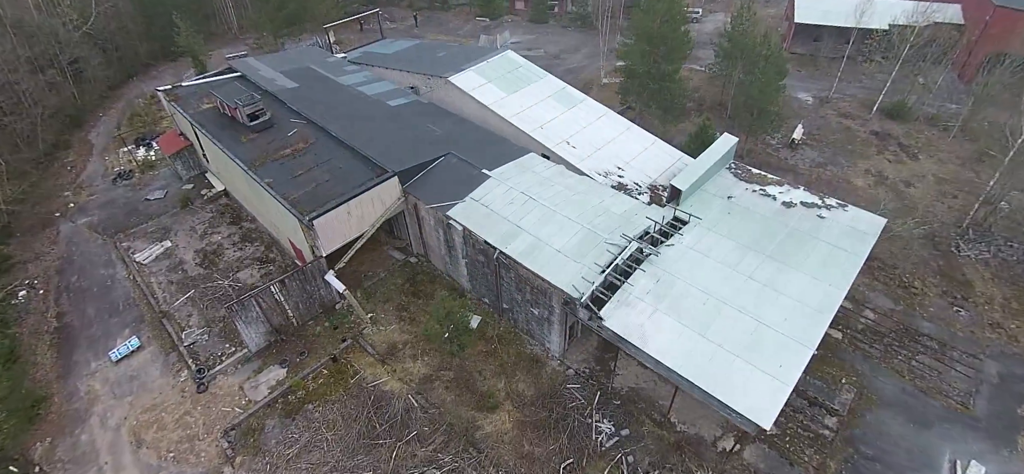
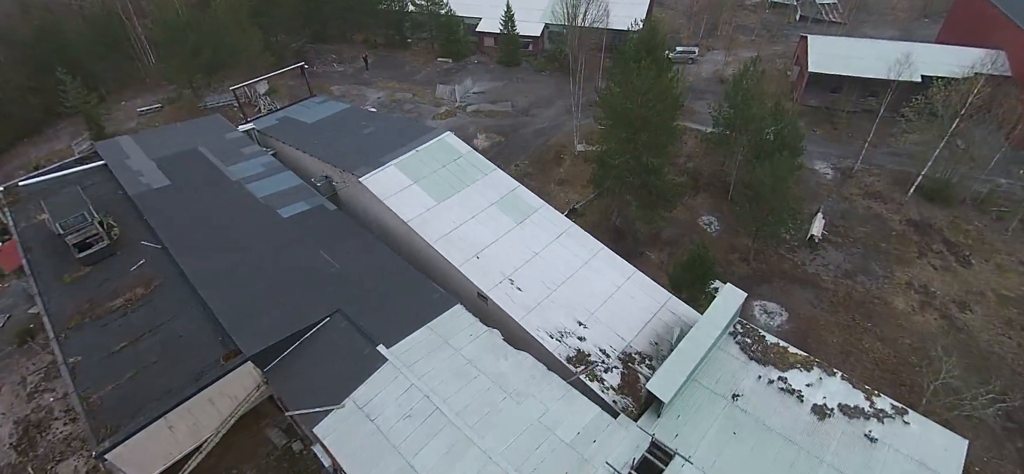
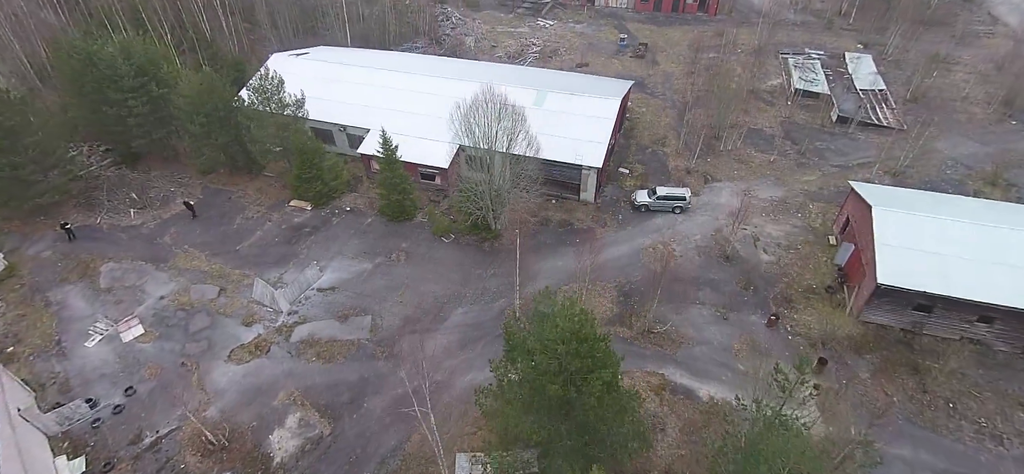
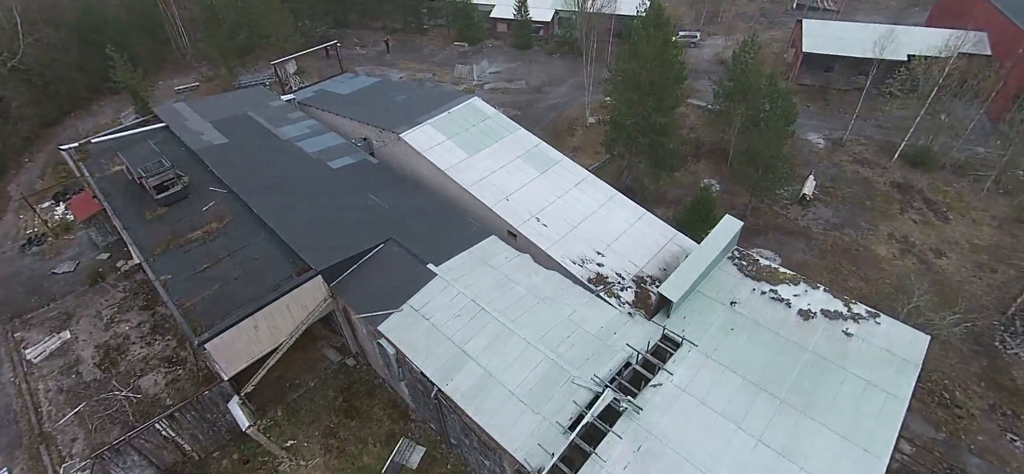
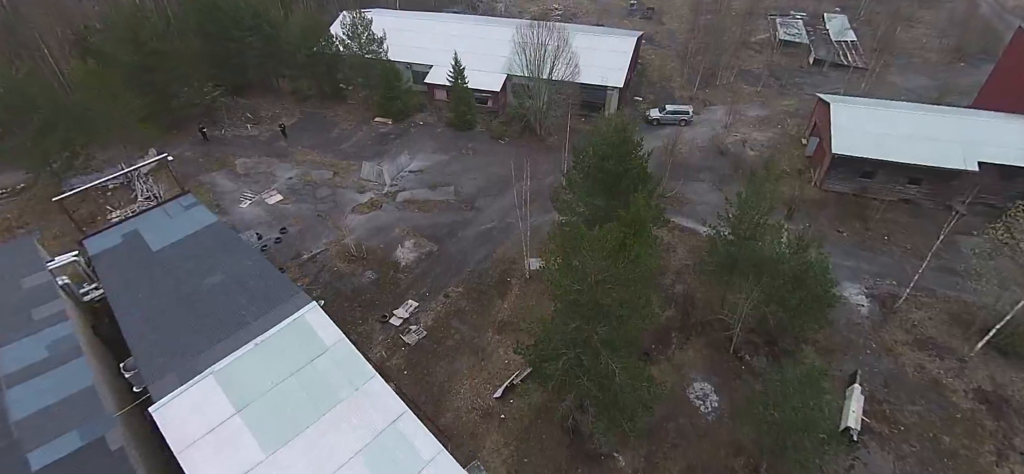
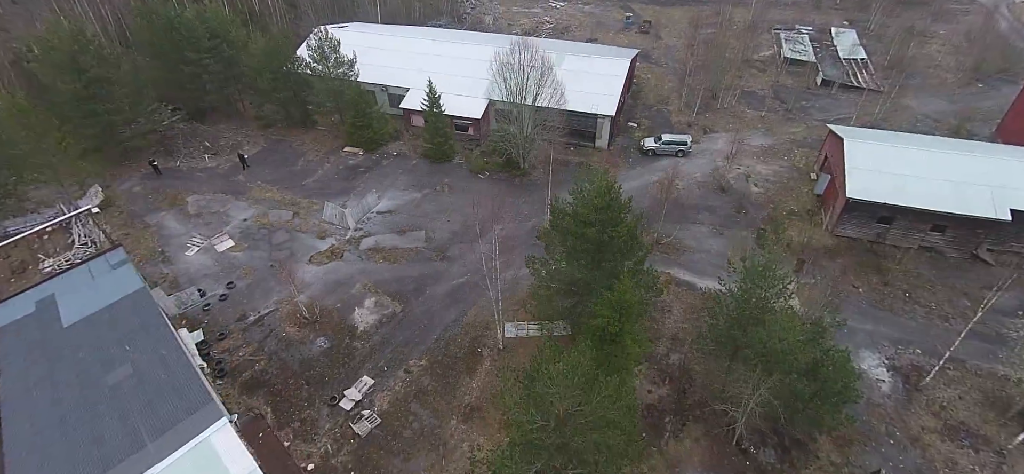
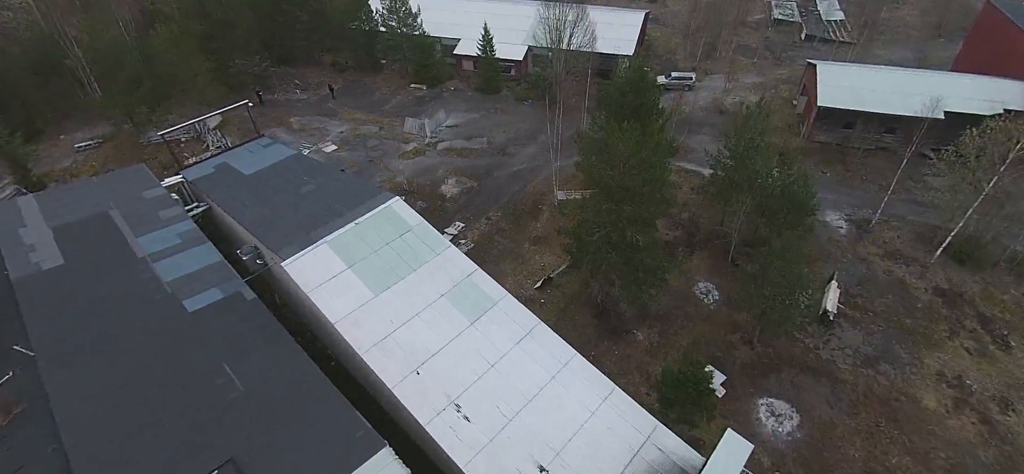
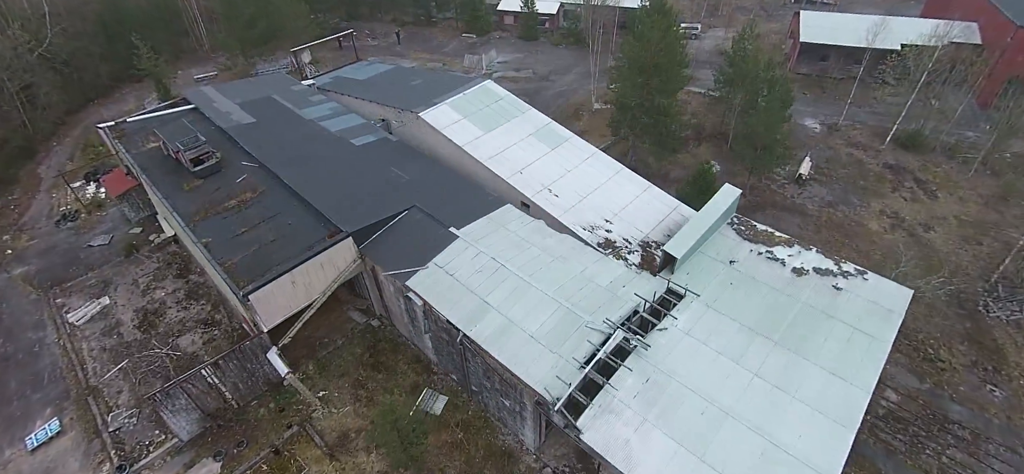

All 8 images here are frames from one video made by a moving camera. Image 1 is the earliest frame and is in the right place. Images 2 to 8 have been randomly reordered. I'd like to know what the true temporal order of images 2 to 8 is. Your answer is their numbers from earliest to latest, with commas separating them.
8, 4, 2, 7, 5, 6, 3
